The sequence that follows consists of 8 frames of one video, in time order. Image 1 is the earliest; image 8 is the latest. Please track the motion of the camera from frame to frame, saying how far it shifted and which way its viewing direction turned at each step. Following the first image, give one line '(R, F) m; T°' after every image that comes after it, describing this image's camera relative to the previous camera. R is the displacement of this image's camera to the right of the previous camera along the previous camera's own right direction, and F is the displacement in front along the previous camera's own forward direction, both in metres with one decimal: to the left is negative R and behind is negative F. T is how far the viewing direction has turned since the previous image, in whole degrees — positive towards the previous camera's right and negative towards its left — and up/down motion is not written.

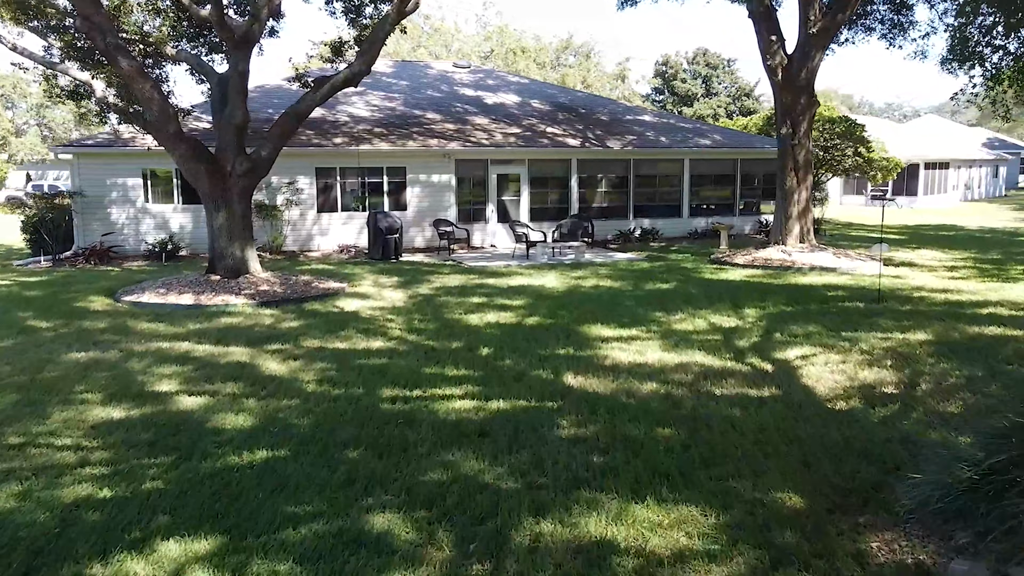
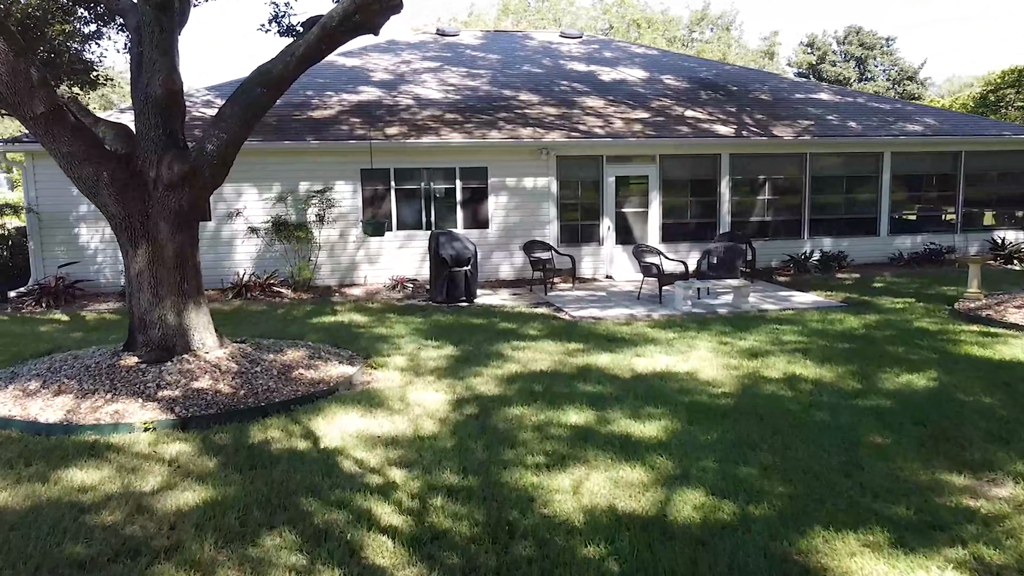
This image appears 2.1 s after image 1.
(-0.1, +4.8) m; -7°
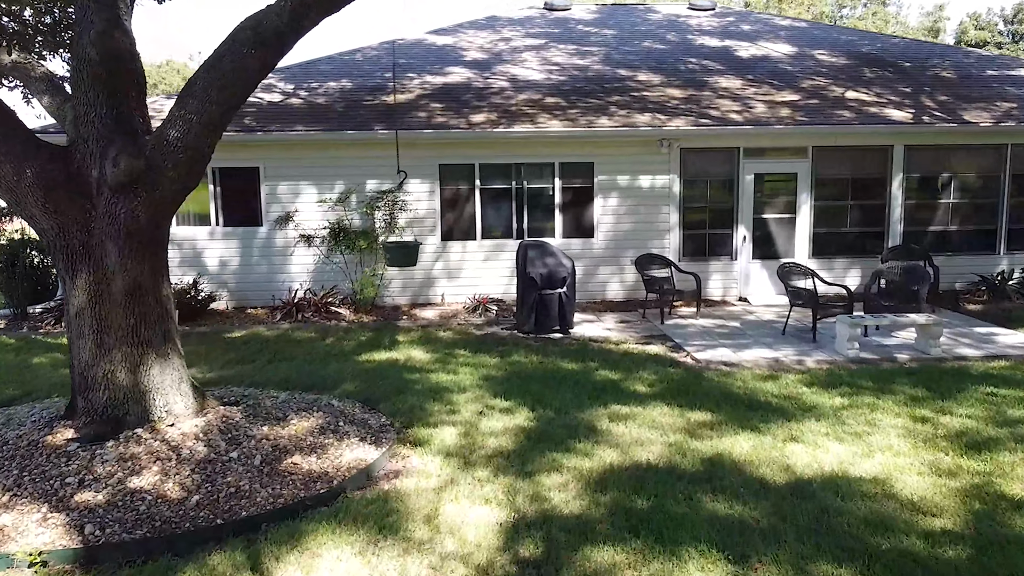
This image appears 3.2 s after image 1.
(+0.1, +2.2) m; -8°
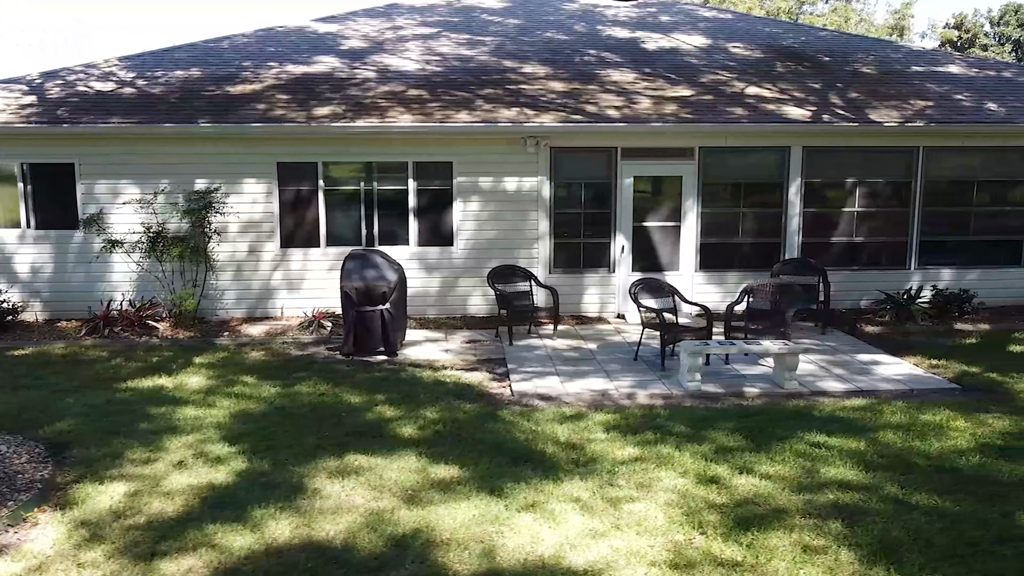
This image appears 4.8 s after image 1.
(+1.5, +1.0) m; -1°
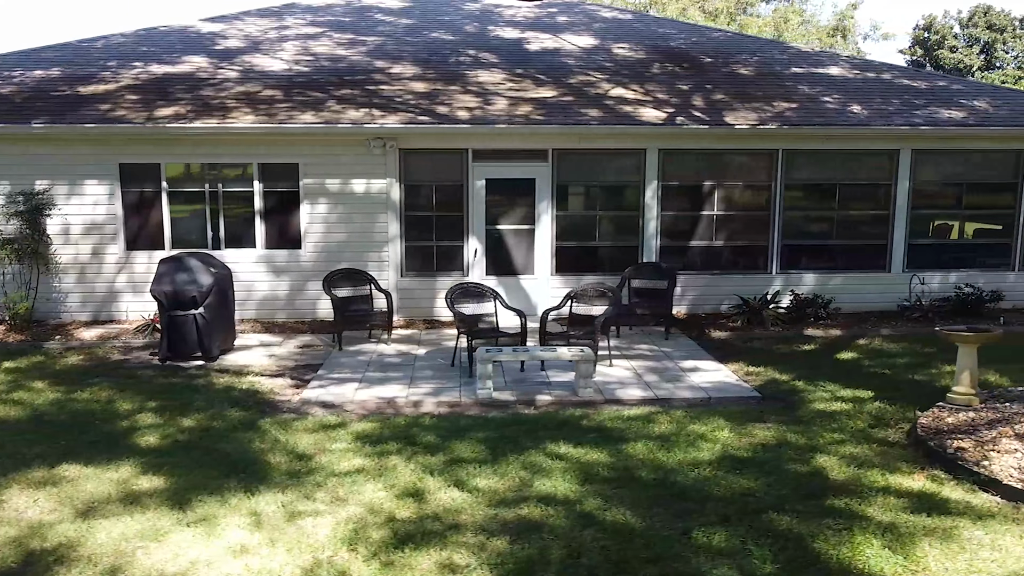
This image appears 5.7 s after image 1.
(+1.5, +0.1) m; 0°
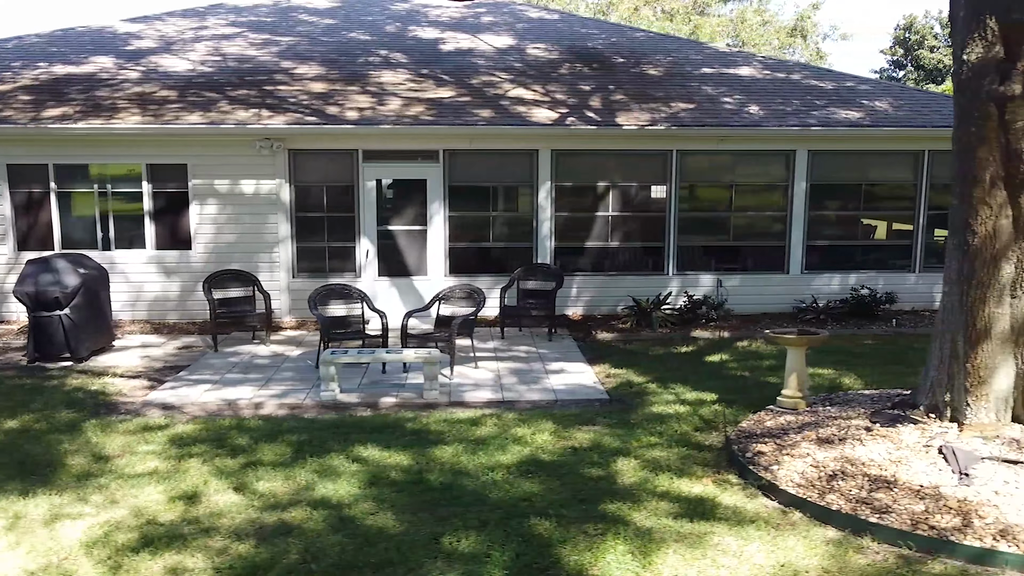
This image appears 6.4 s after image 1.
(+1.1, 0.0) m; 0°
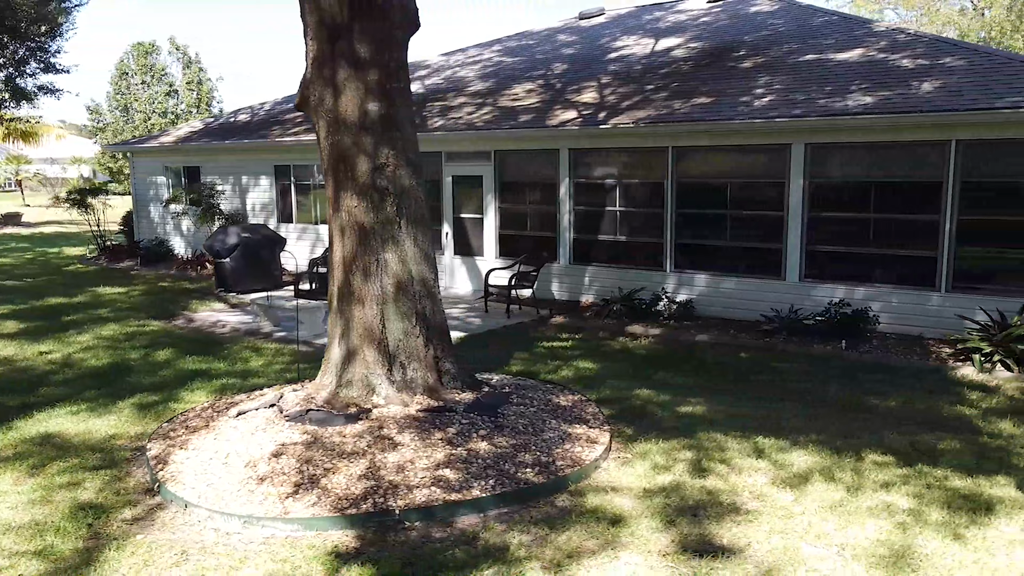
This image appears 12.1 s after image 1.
(+5.6, +0.8) m; -37°
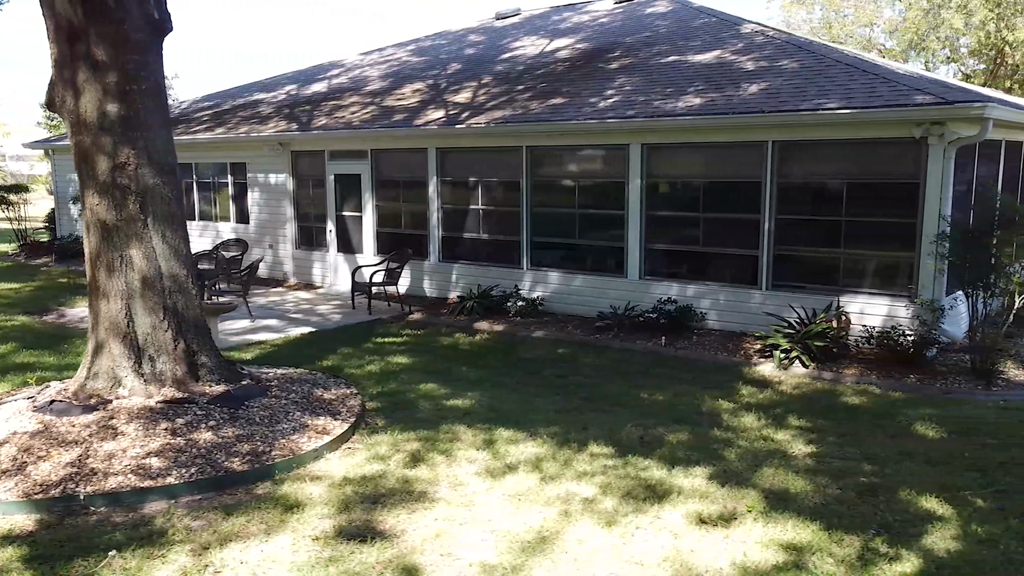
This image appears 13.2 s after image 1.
(+1.4, -0.1) m; 0°
